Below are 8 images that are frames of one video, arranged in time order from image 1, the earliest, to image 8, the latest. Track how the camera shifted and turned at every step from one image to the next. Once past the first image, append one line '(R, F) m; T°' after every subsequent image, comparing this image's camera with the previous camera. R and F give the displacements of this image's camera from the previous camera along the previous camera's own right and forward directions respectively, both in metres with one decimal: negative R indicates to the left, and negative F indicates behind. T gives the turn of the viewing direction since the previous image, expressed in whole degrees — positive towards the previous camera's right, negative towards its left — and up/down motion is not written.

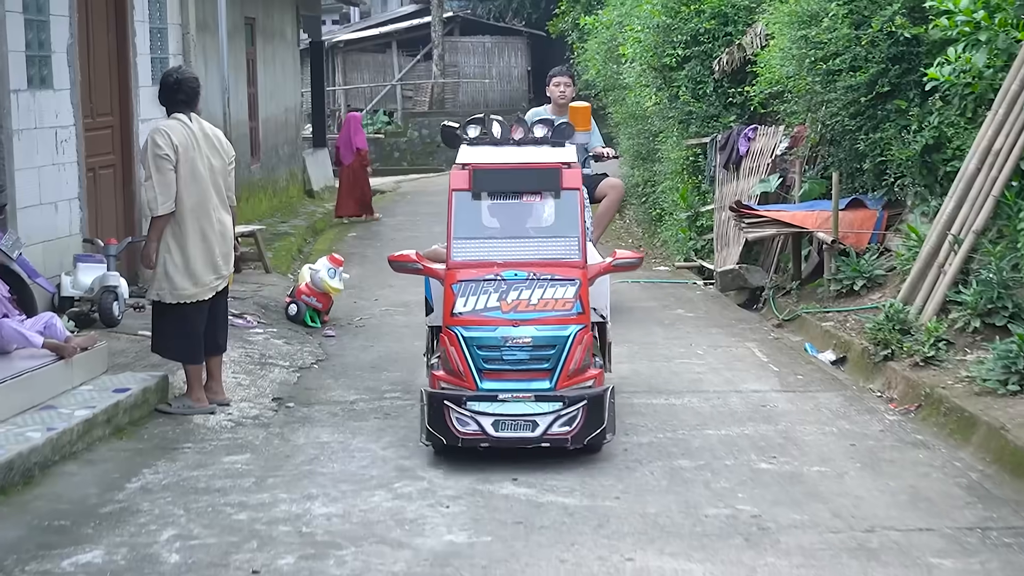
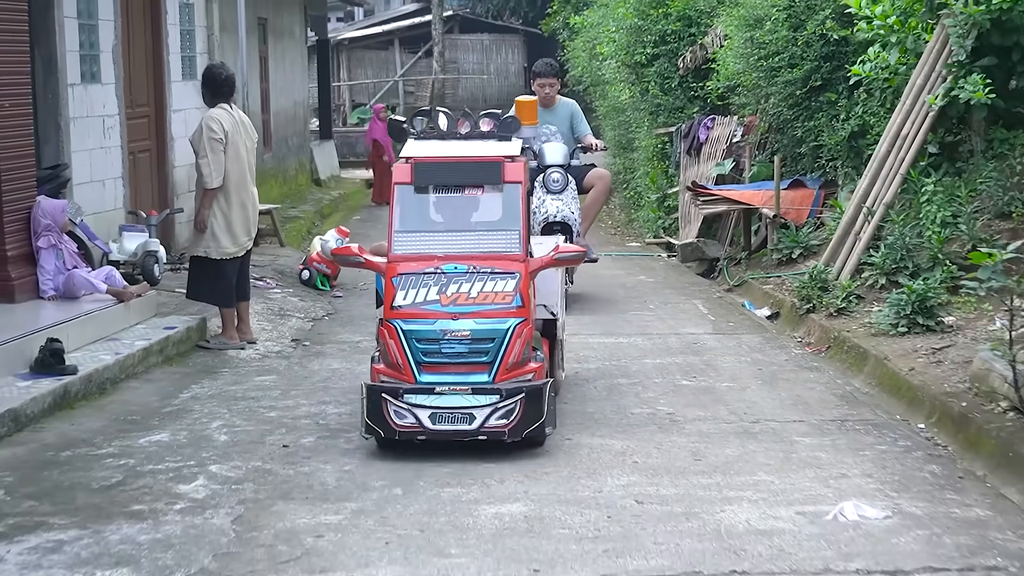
(+0.1, -1.3) m; 0°
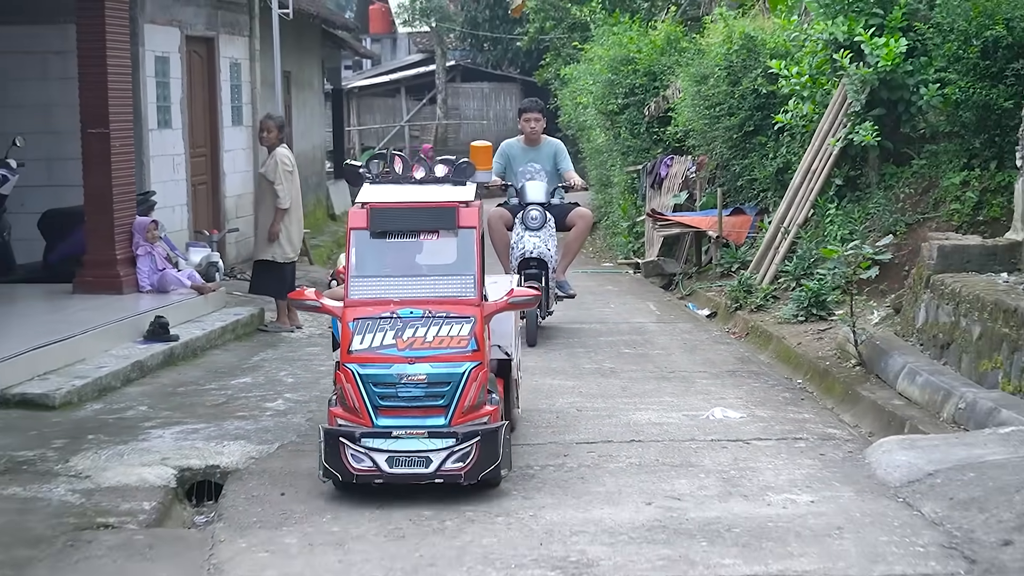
(+0.1, -2.1) m; 0°
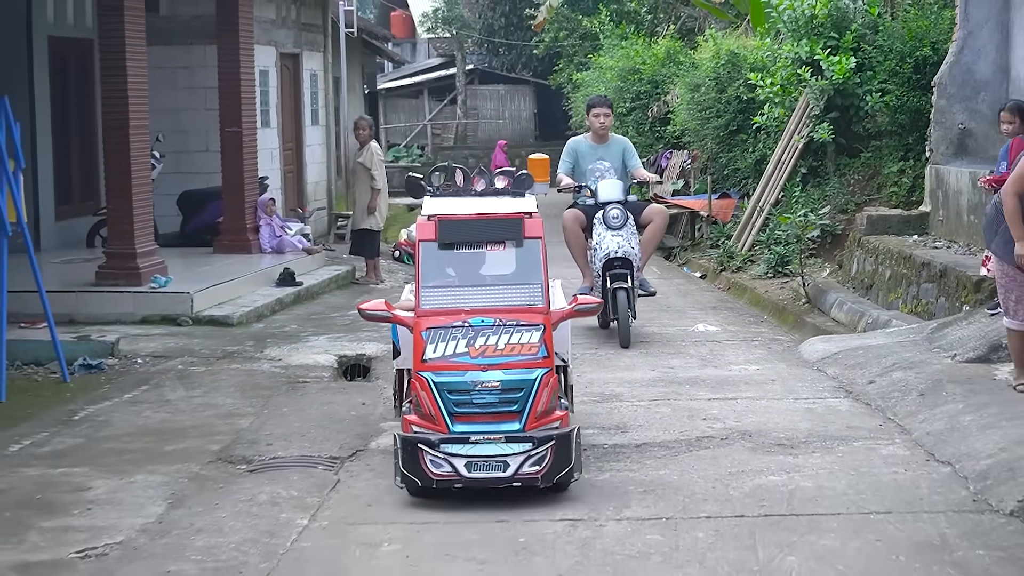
(-0.2, -2.7) m; 0°
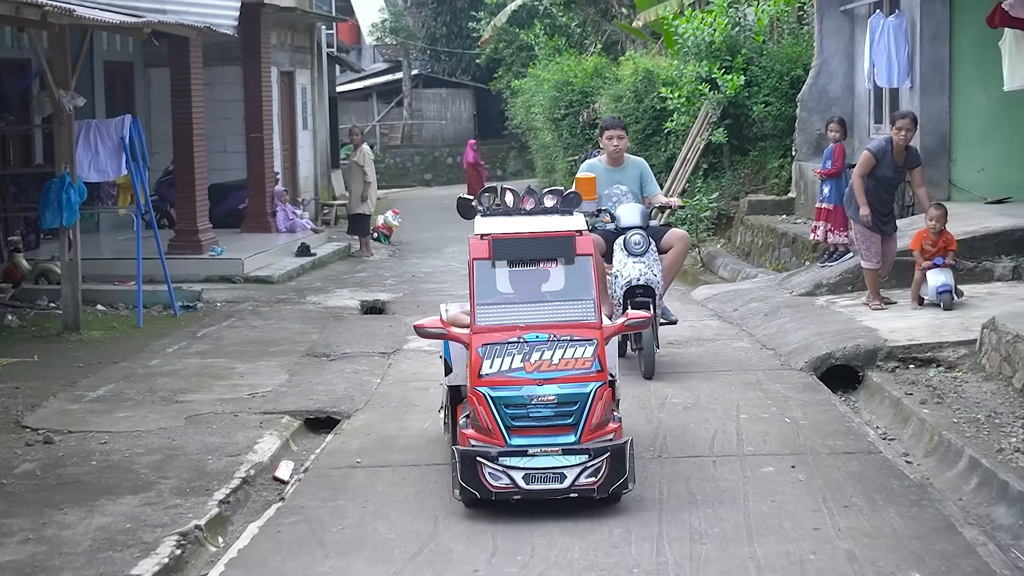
(-0.3, -3.2) m; +2°
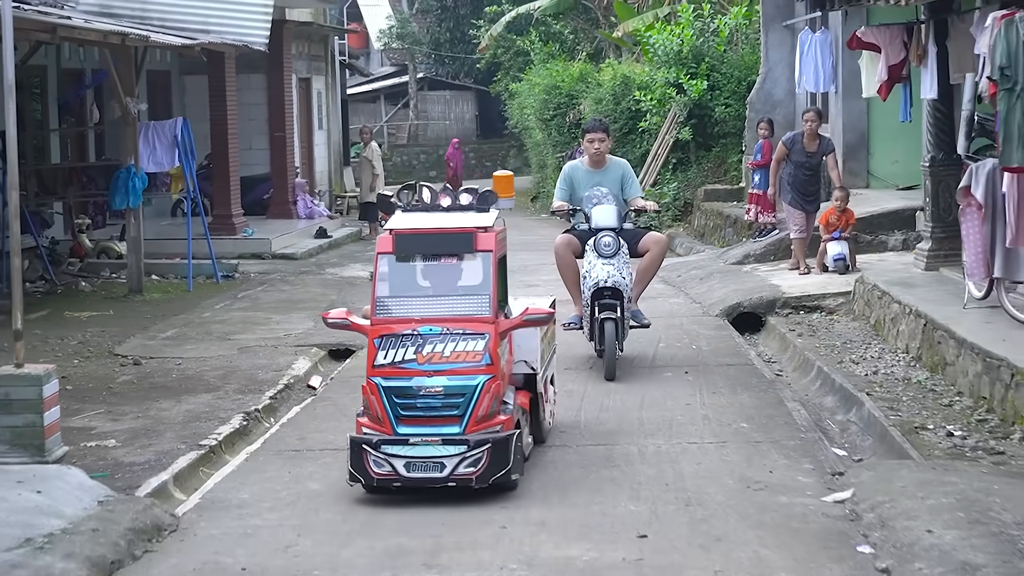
(+0.2, -2.2) m; 0°
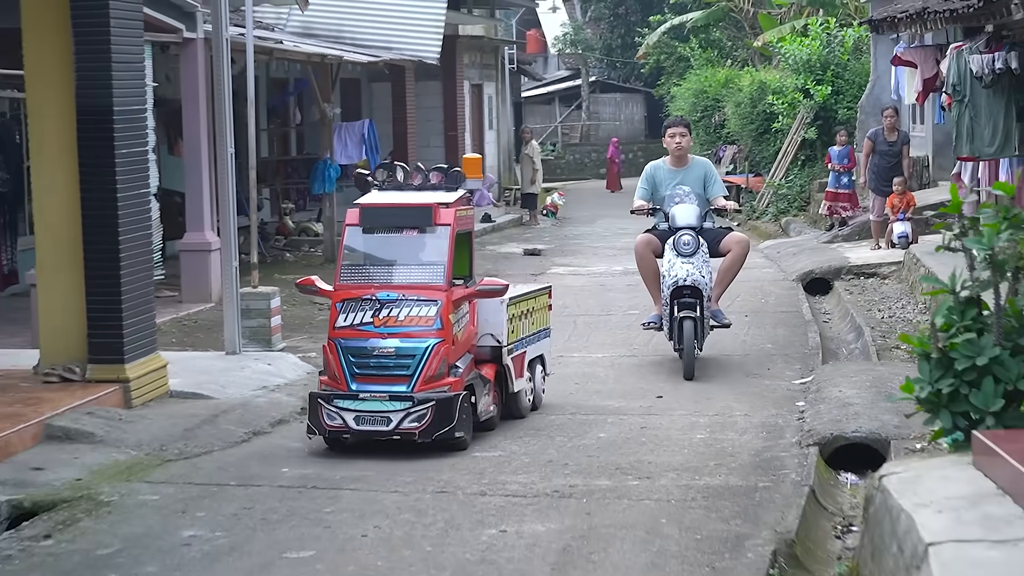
(+0.5, -2.5) m; -6°
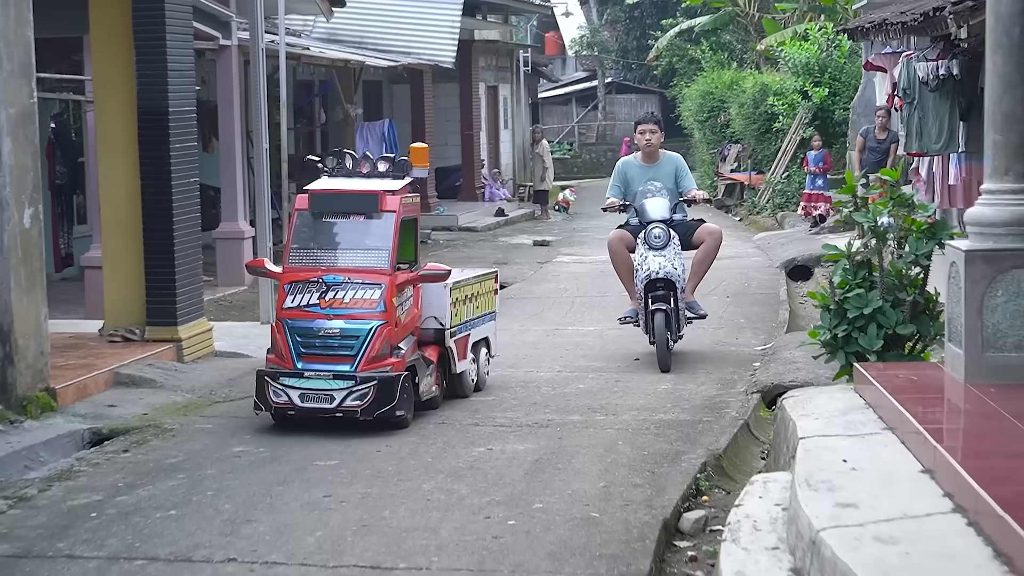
(+0.1, -1.2) m; -1°
